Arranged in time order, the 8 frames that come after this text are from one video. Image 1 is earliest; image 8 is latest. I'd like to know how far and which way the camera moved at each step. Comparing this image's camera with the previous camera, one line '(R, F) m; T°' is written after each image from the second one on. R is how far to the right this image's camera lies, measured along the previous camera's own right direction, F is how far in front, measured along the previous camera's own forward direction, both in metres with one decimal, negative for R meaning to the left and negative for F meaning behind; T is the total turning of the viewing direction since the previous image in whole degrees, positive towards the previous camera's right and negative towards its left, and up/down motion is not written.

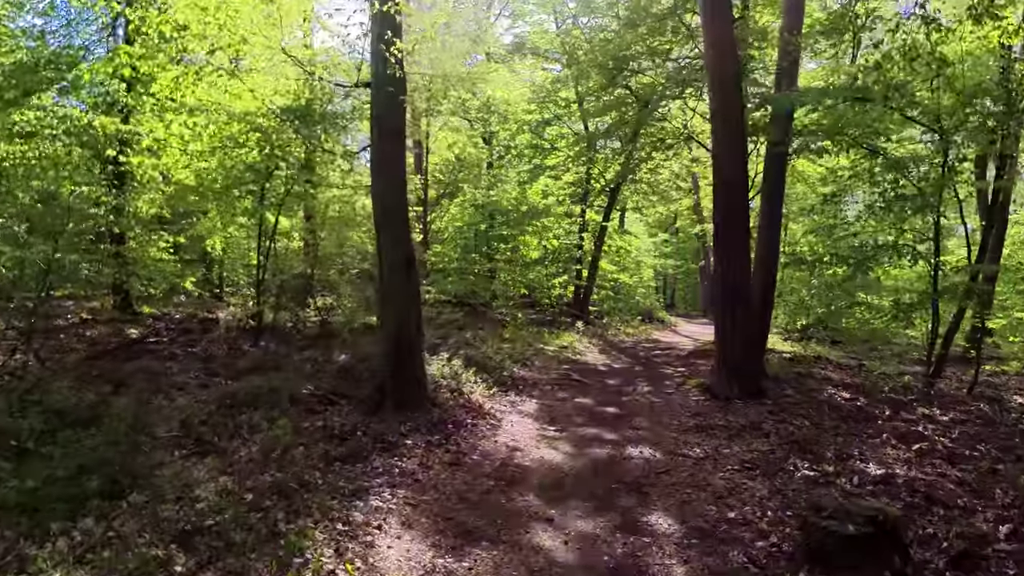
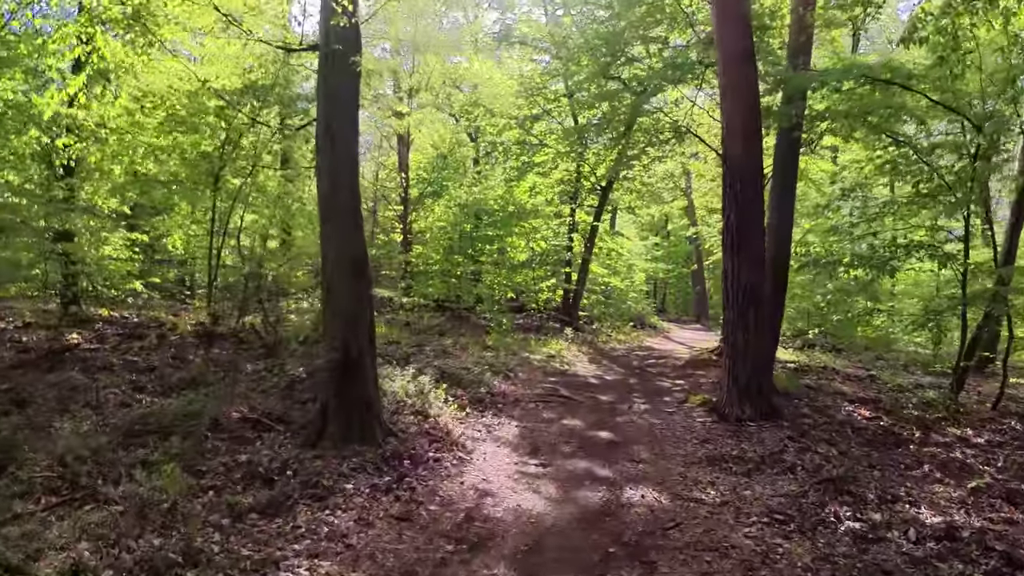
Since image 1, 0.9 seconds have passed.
(+0.1, +1.3) m; 0°
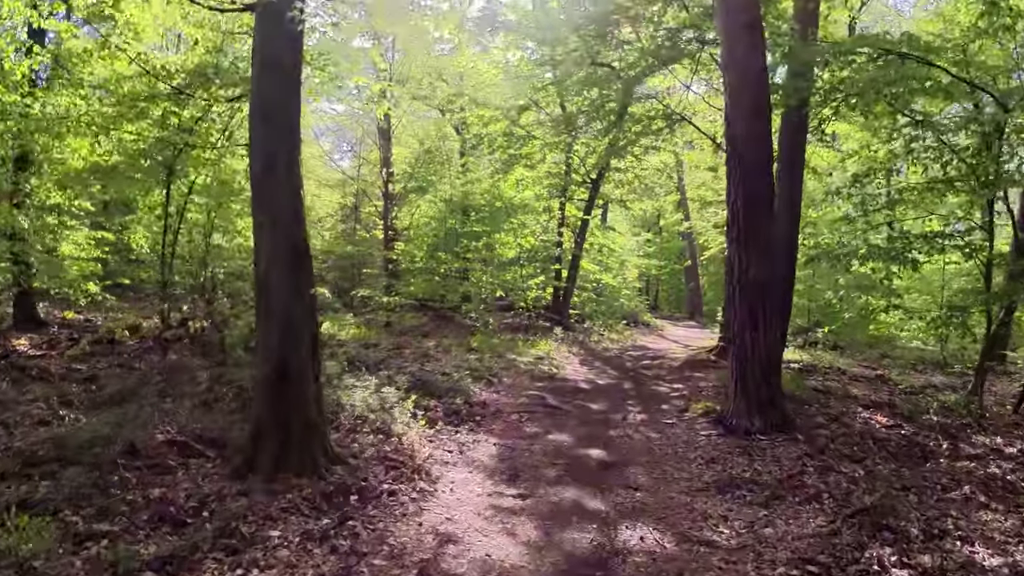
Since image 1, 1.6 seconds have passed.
(+0.1, +0.9) m; 0°
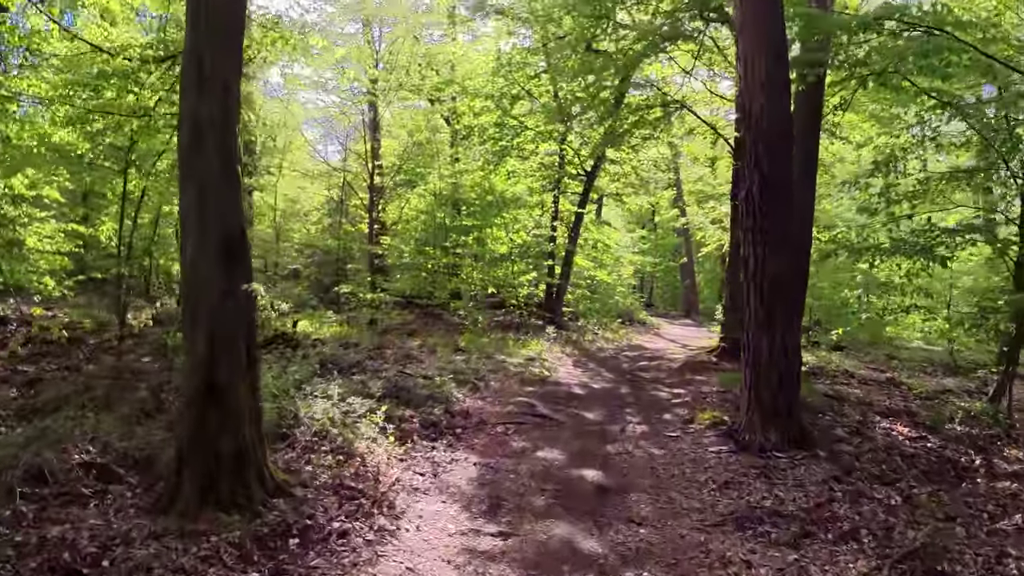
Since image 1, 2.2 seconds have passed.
(0.0, +0.8) m; 0°
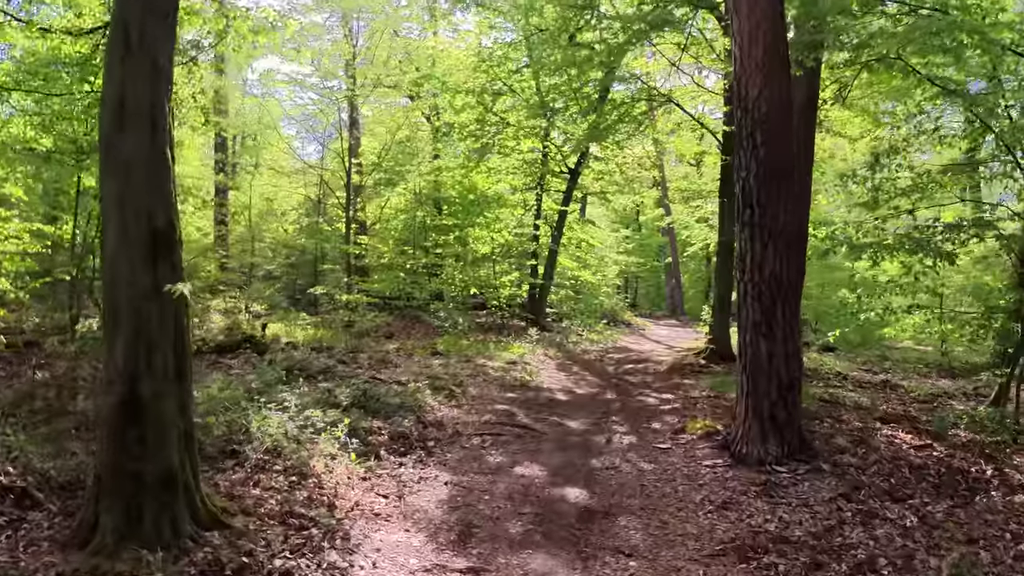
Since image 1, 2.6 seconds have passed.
(0.0, +0.5) m; +1°
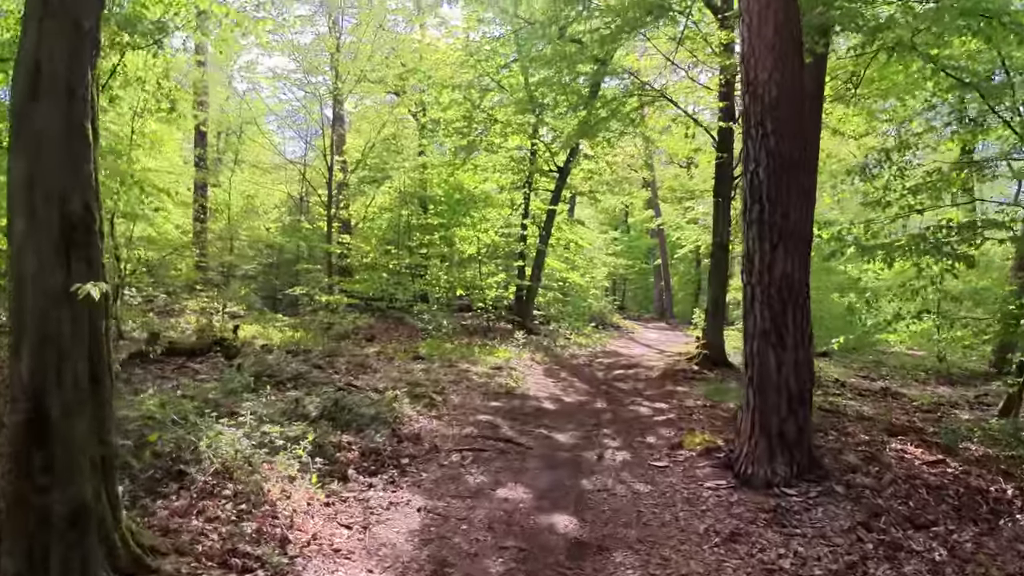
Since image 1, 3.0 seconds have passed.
(0.0, +0.5) m; +1°
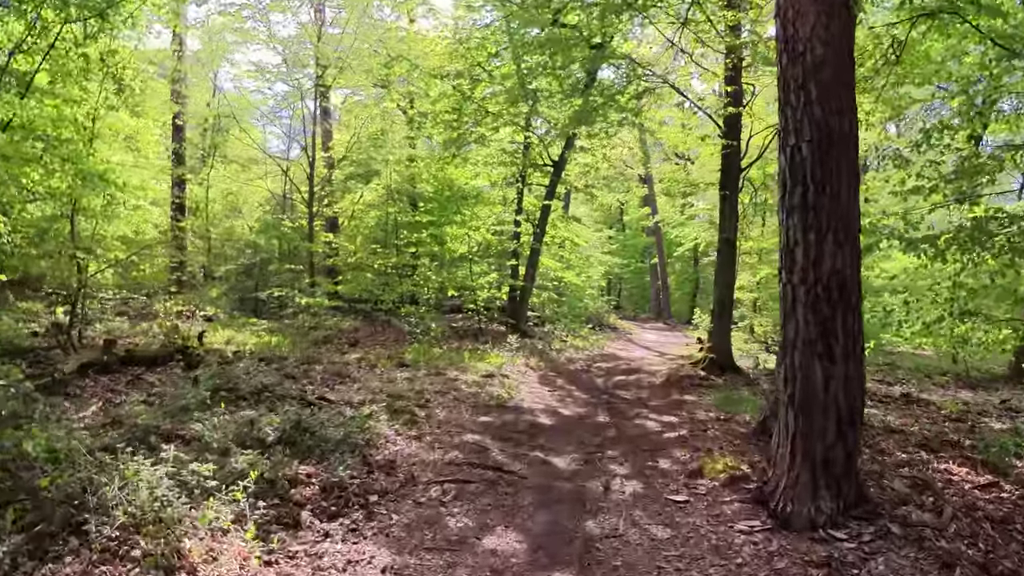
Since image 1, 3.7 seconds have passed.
(0.0, +0.9) m; 0°
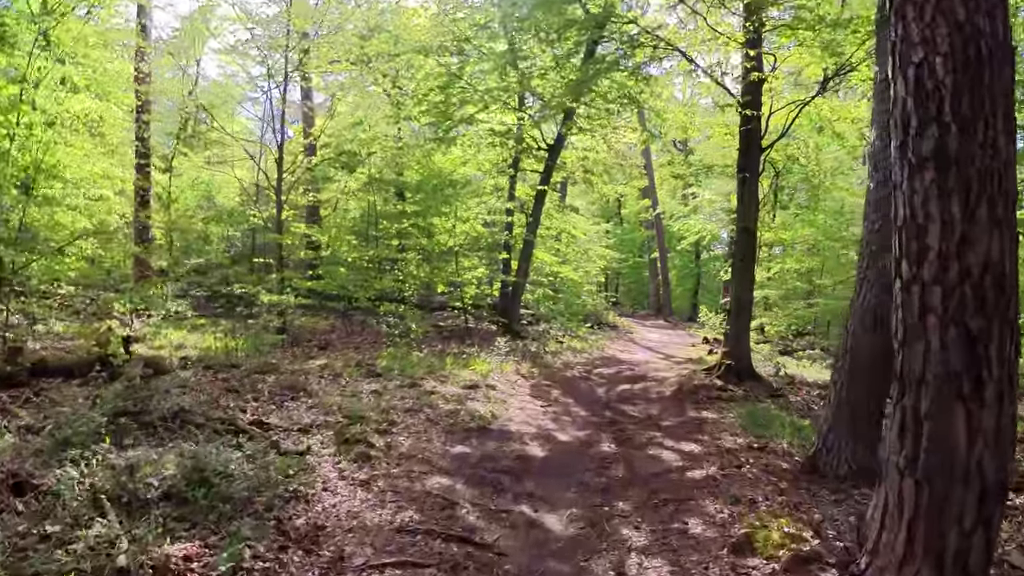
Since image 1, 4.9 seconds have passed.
(+0.1, +1.5) m; 0°
